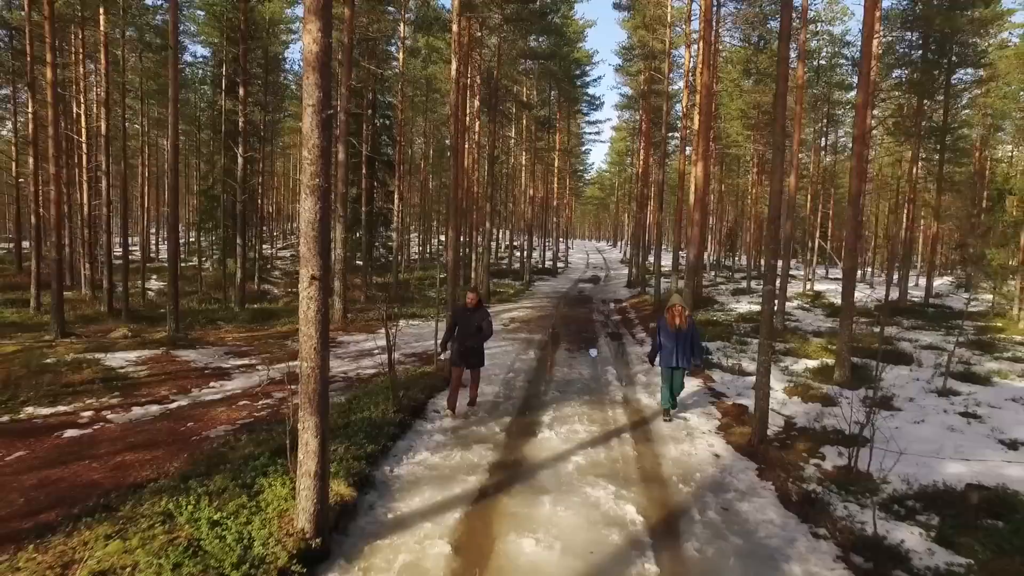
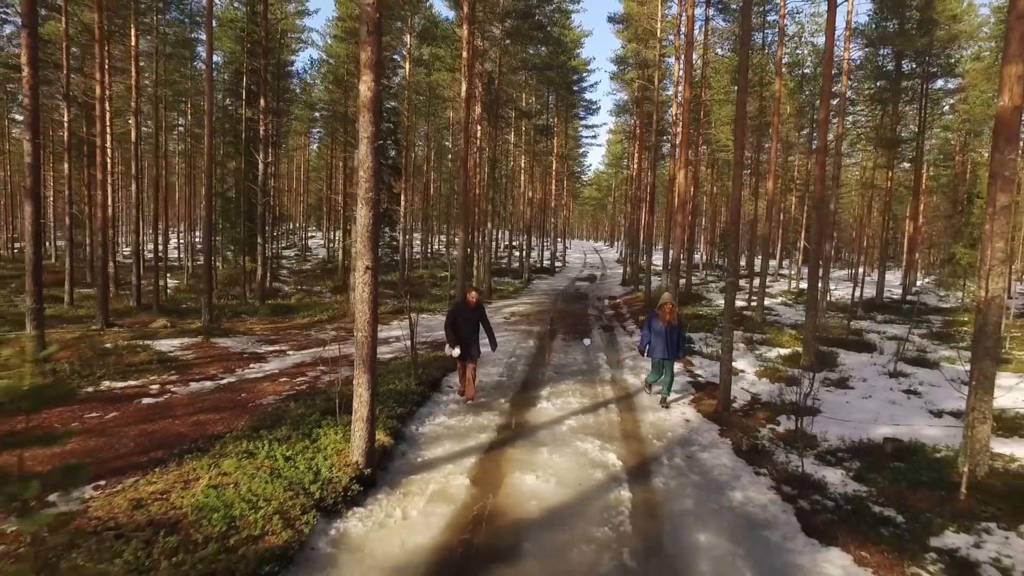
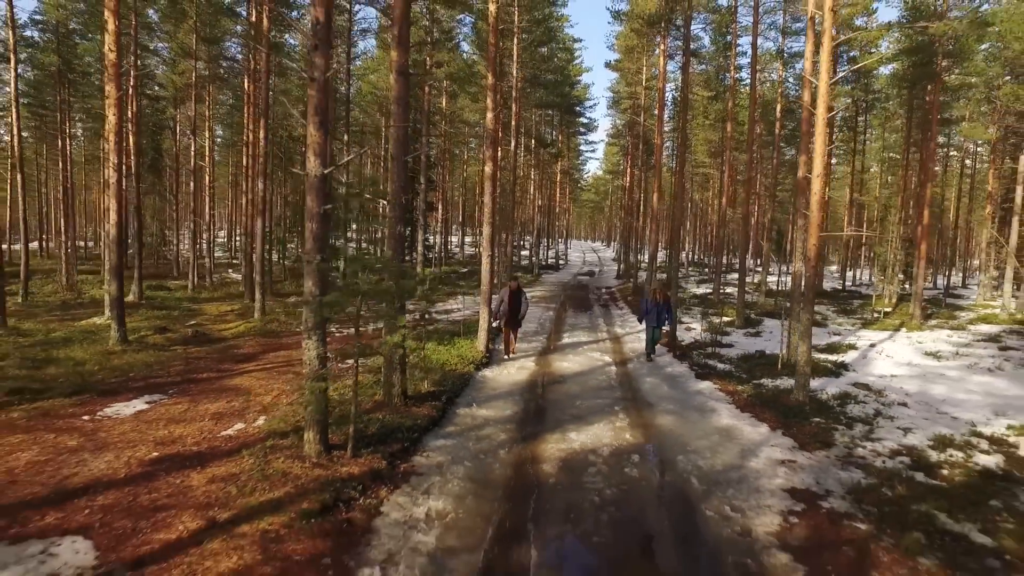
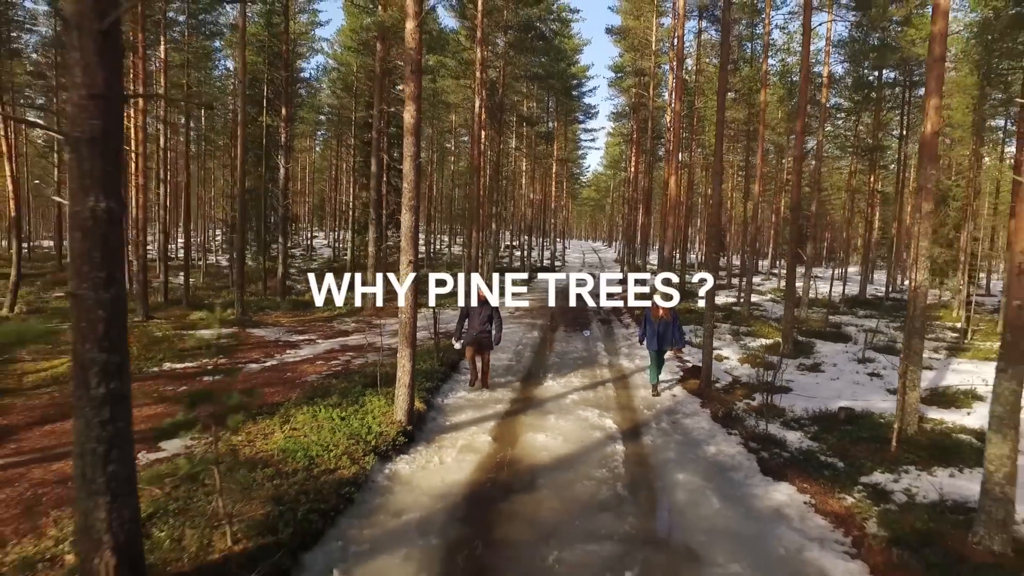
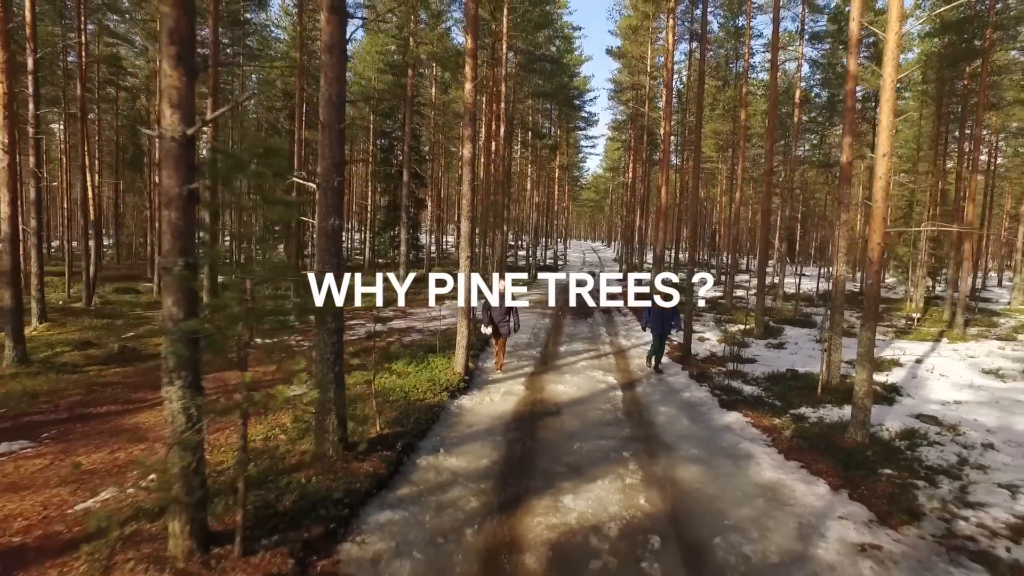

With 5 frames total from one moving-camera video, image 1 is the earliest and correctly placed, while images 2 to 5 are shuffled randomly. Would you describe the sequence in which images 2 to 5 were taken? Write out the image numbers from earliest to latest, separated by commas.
2, 4, 5, 3
